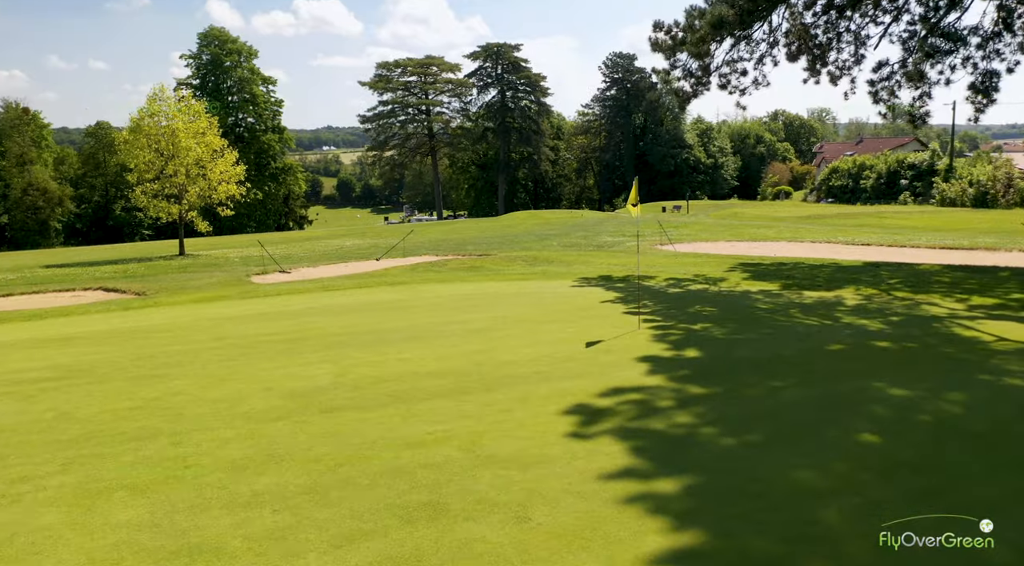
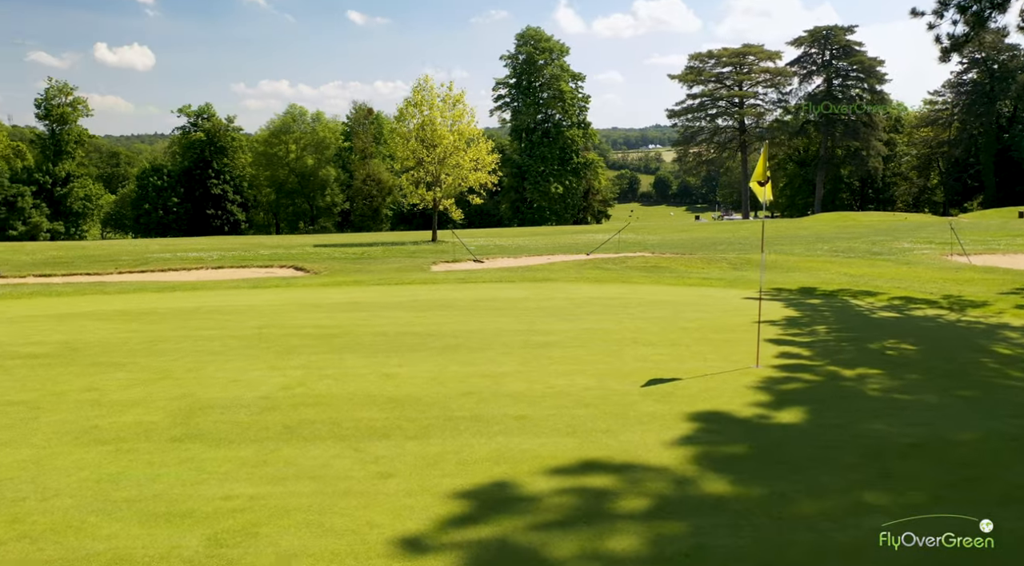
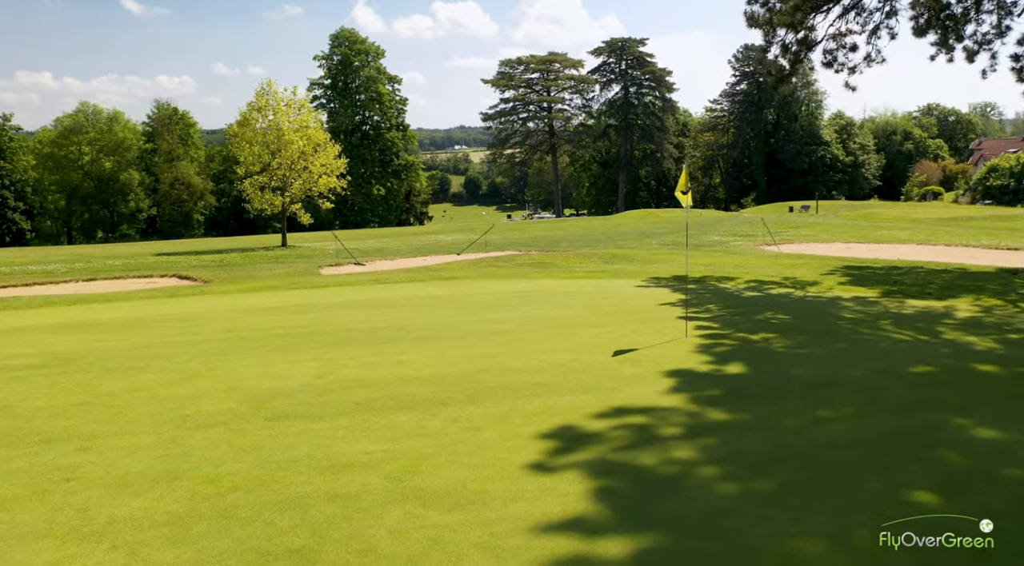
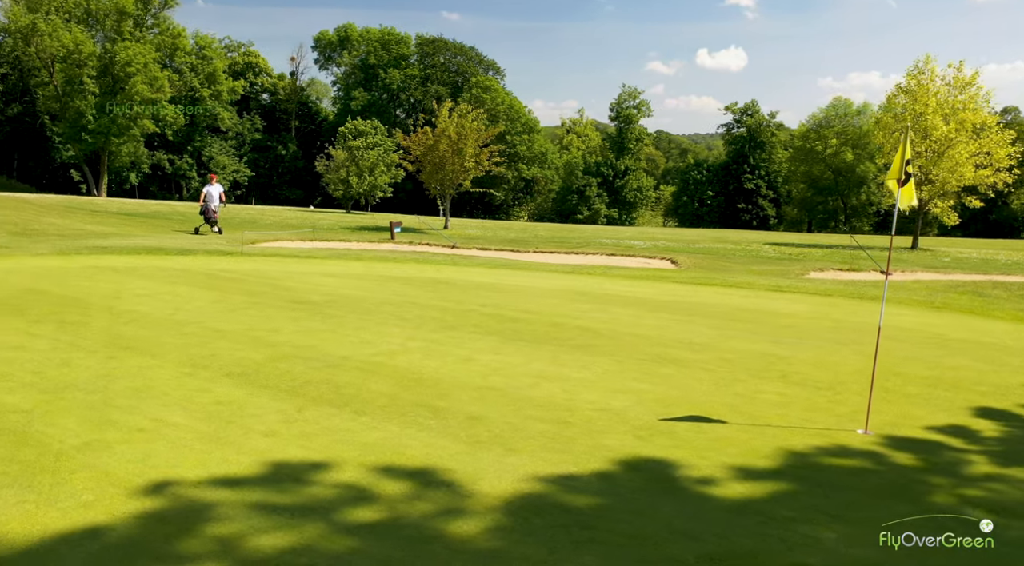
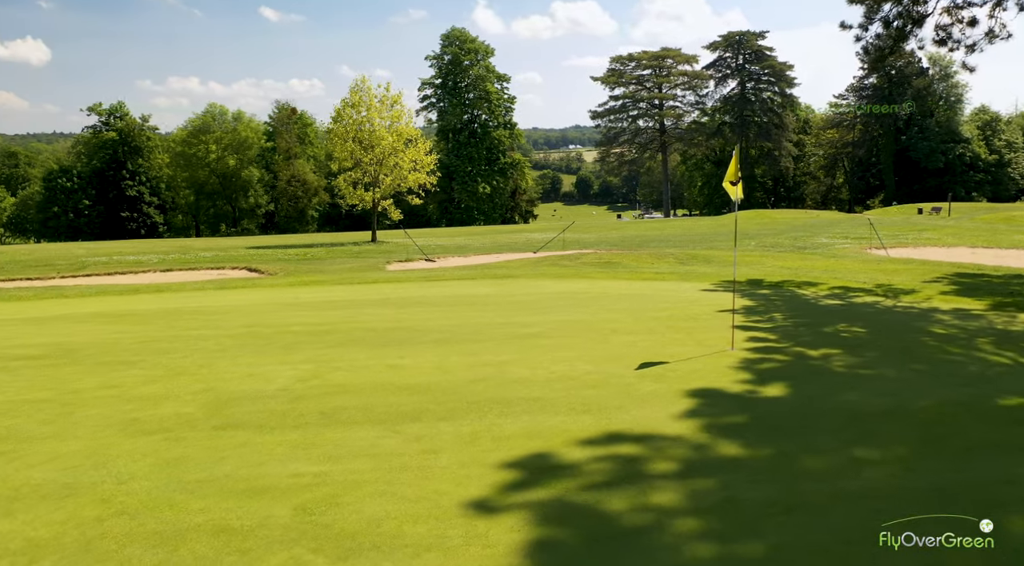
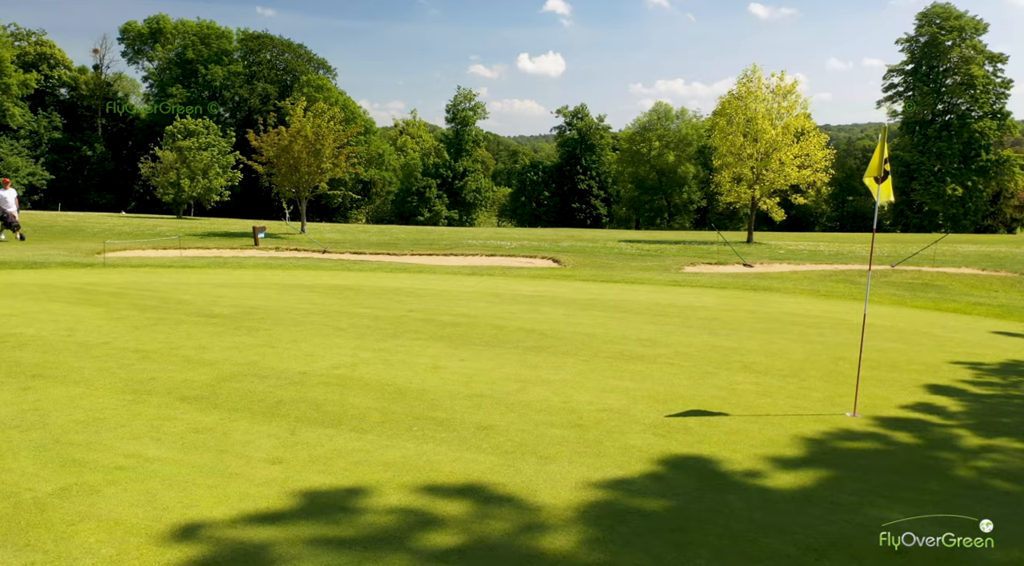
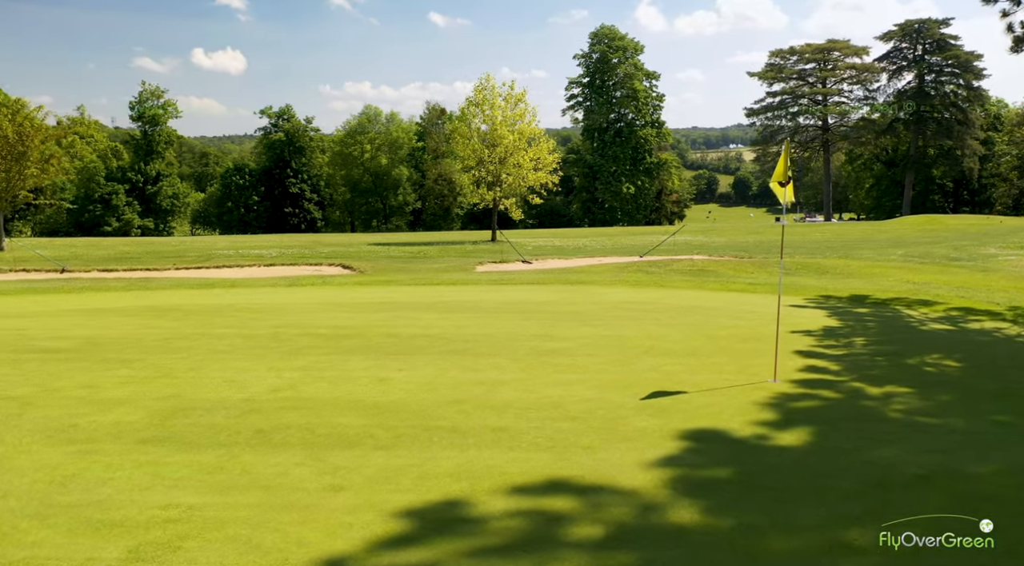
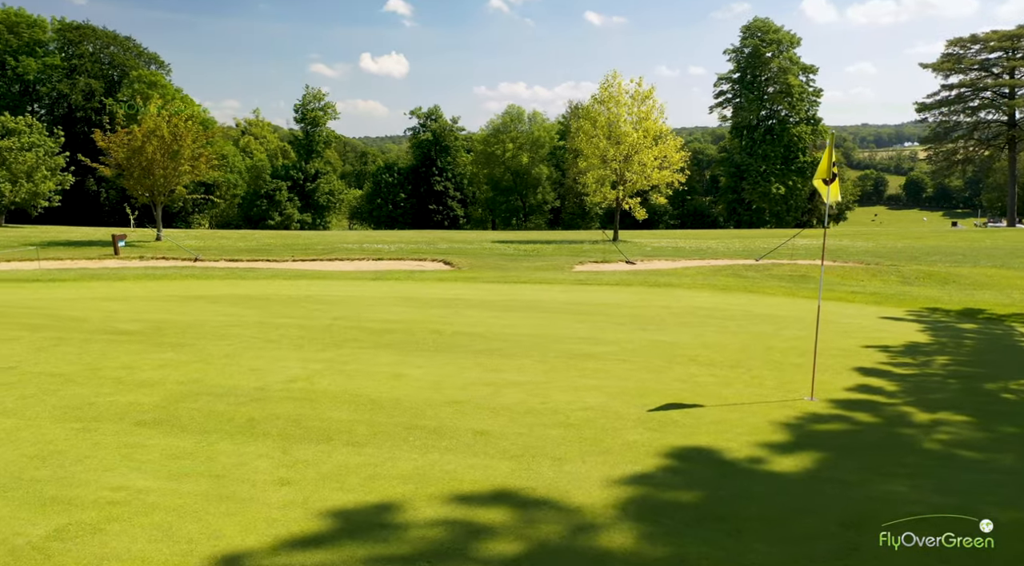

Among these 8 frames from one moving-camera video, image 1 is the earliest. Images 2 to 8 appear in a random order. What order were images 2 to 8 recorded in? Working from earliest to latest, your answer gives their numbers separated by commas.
3, 5, 2, 7, 8, 6, 4
